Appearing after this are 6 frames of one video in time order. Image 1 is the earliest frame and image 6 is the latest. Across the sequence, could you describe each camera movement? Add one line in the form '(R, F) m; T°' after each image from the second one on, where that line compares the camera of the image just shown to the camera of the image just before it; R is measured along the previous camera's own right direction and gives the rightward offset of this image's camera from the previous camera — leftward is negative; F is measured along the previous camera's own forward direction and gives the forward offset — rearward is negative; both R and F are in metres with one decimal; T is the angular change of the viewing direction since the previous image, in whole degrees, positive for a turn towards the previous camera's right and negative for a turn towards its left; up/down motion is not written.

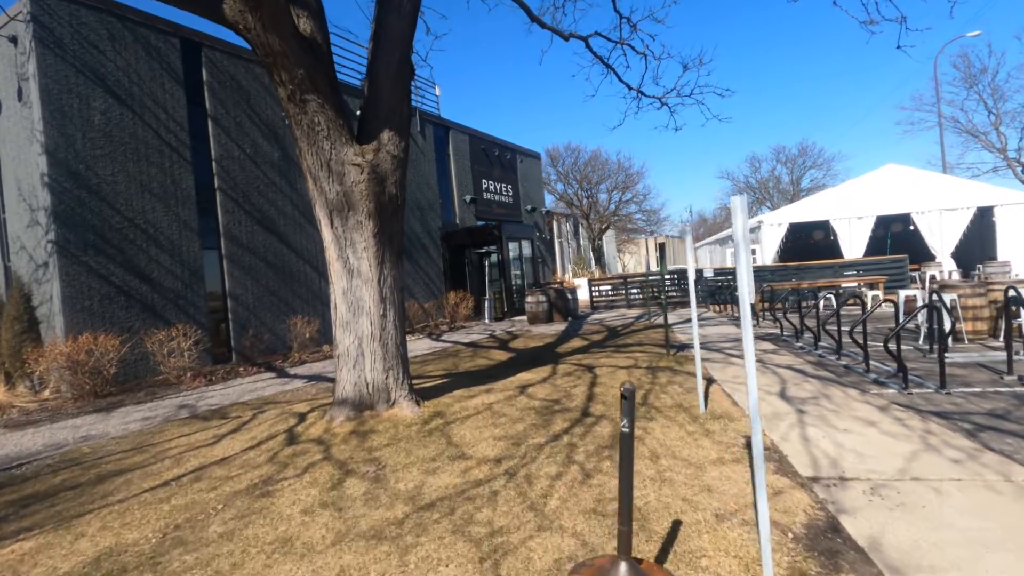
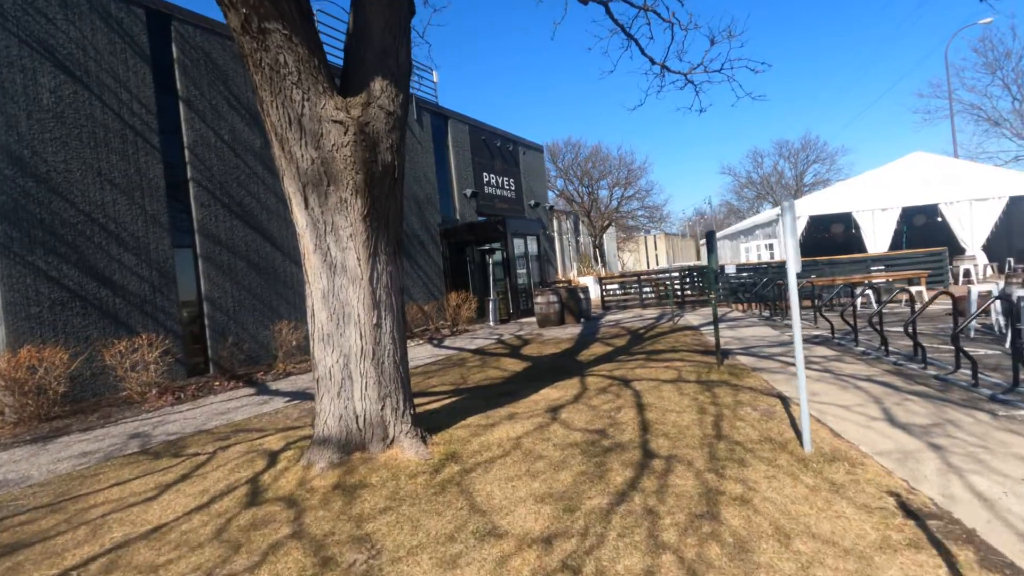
(-0.3, +1.3) m; 0°
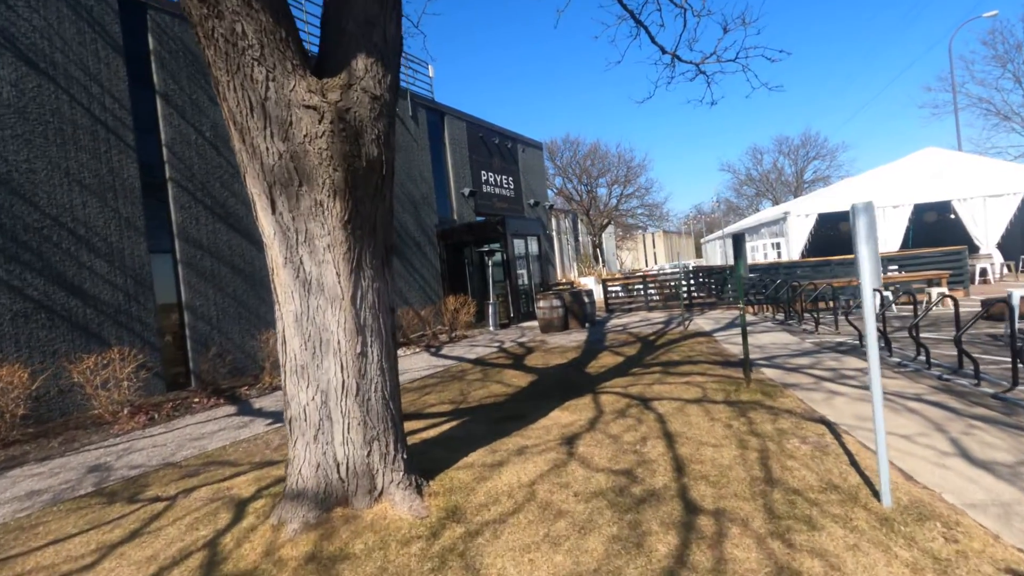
(-0.1, +0.7) m; 0°
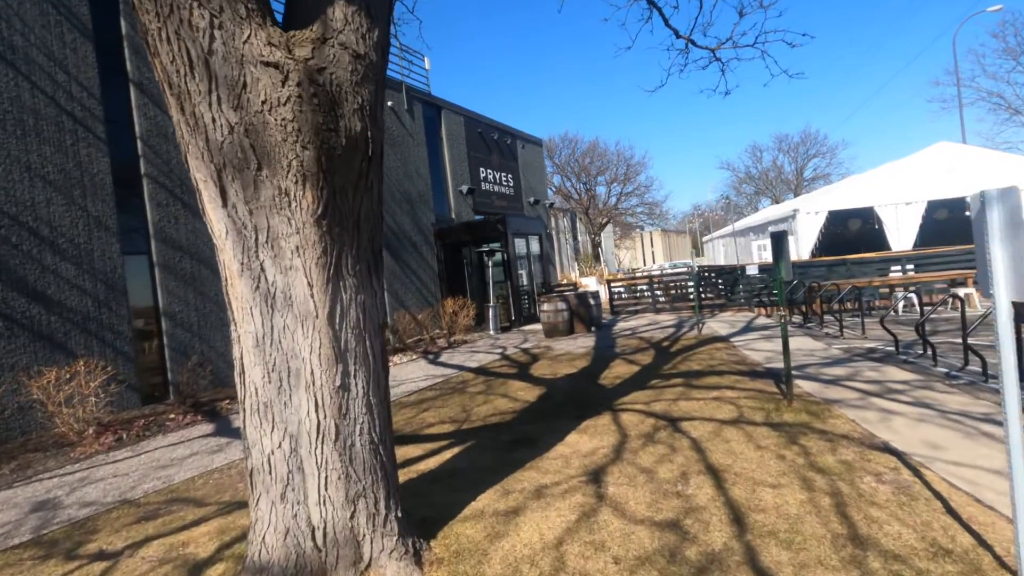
(-0.1, +0.7) m; 0°
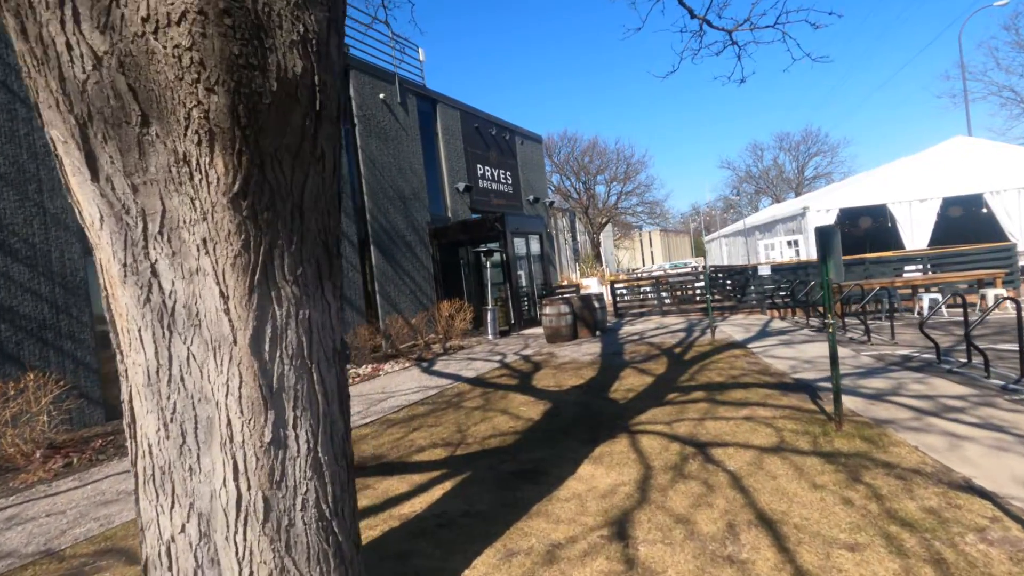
(0.0, +0.8) m; 0°
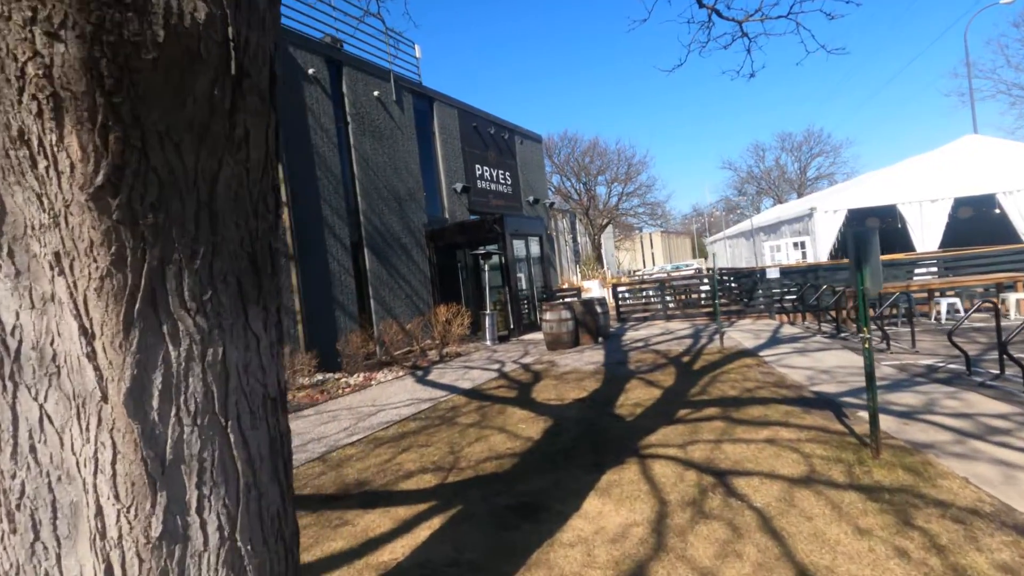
(0.0, +0.5) m; 0°
